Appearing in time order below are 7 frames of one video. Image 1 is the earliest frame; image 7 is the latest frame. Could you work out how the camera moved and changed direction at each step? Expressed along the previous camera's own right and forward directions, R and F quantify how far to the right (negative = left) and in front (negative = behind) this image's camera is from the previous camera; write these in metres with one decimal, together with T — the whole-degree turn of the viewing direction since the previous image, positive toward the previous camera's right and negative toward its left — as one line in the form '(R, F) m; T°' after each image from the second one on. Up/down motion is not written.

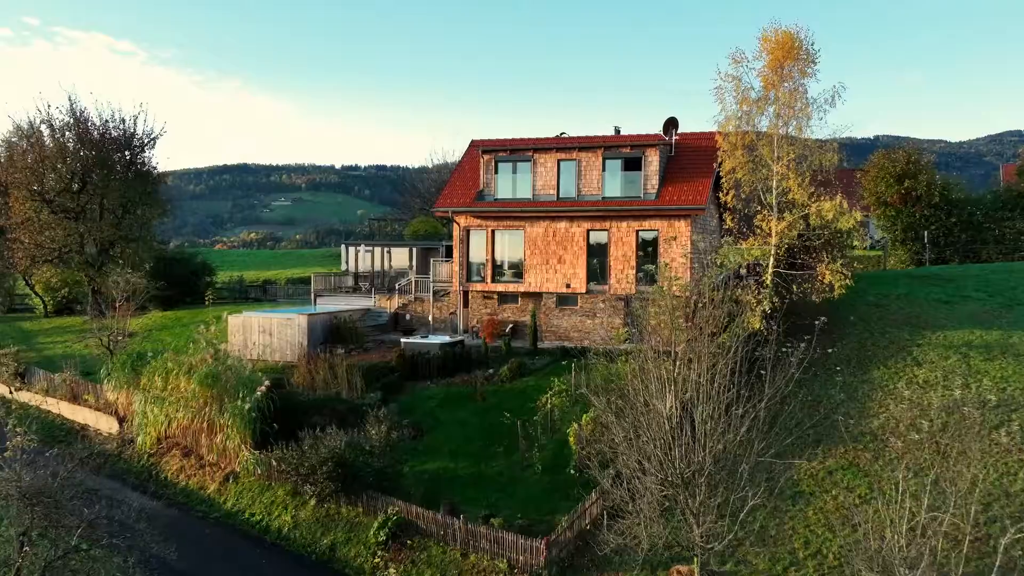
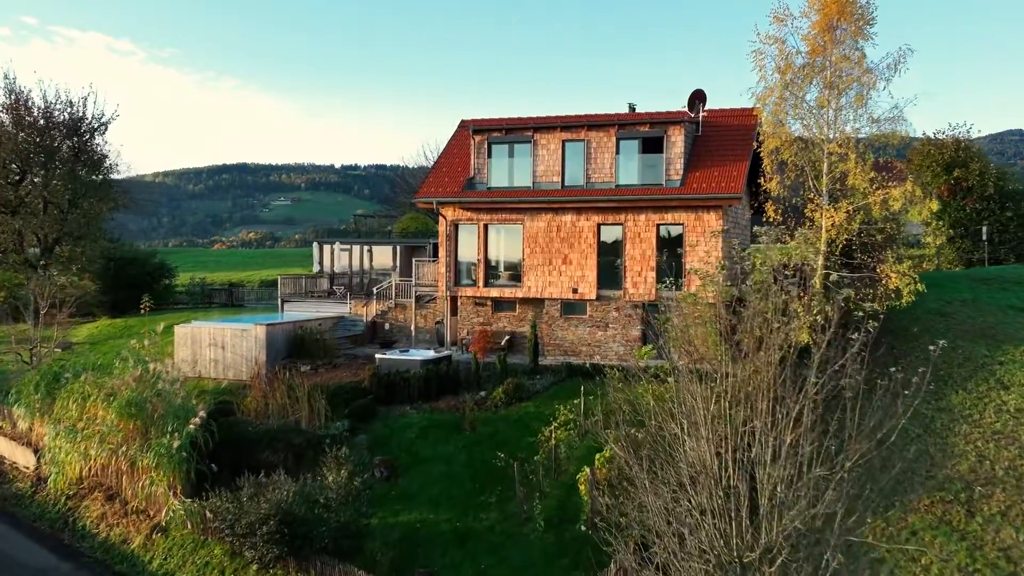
(+0.1, +3.9) m; 0°
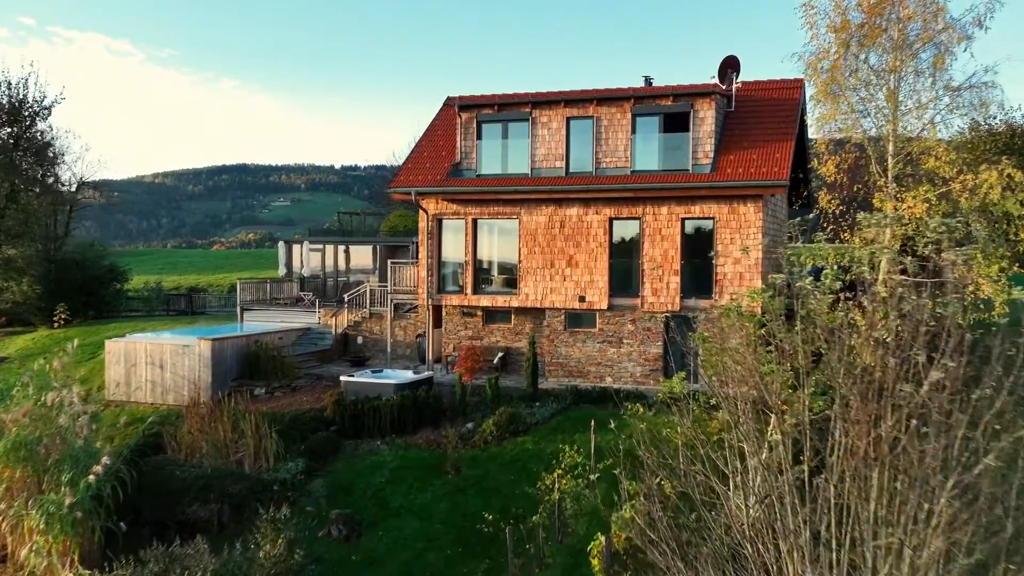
(+0.1, +3.5) m; 0°
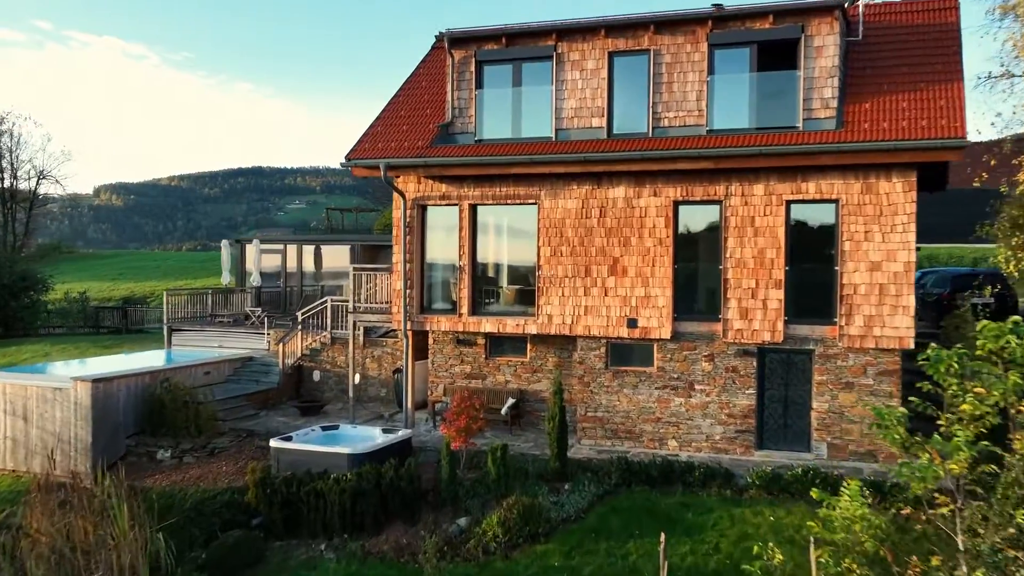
(0.0, +5.6) m; -1°
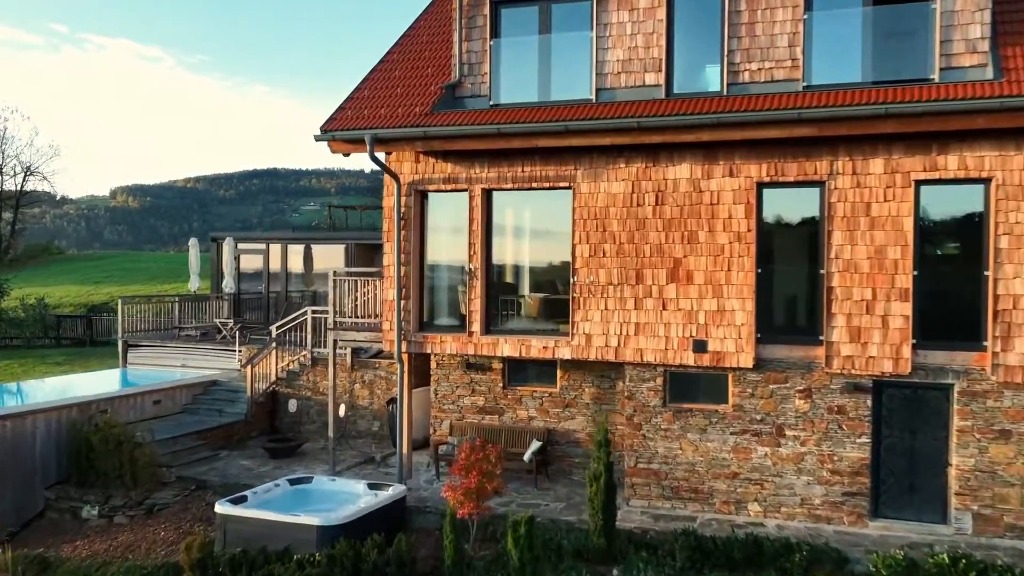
(-0.1, +2.8) m; -1°
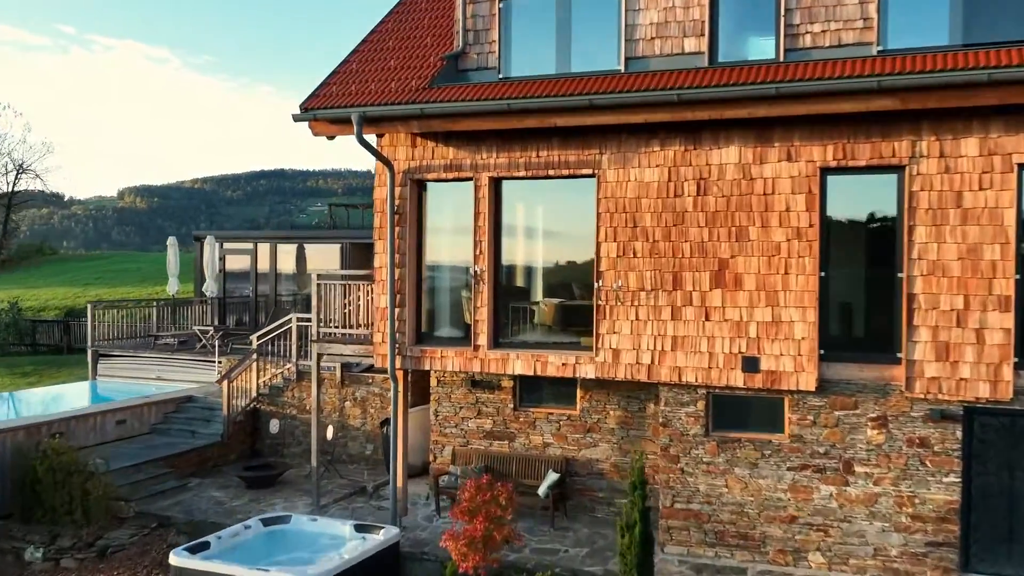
(0.0, +1.4) m; 0°
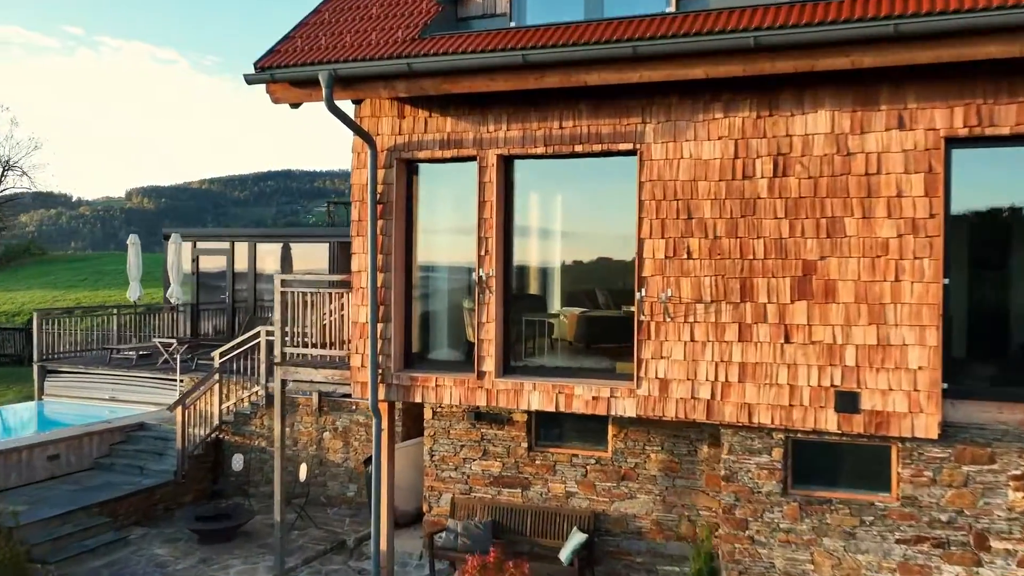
(-0.1, +1.8) m; 0°
